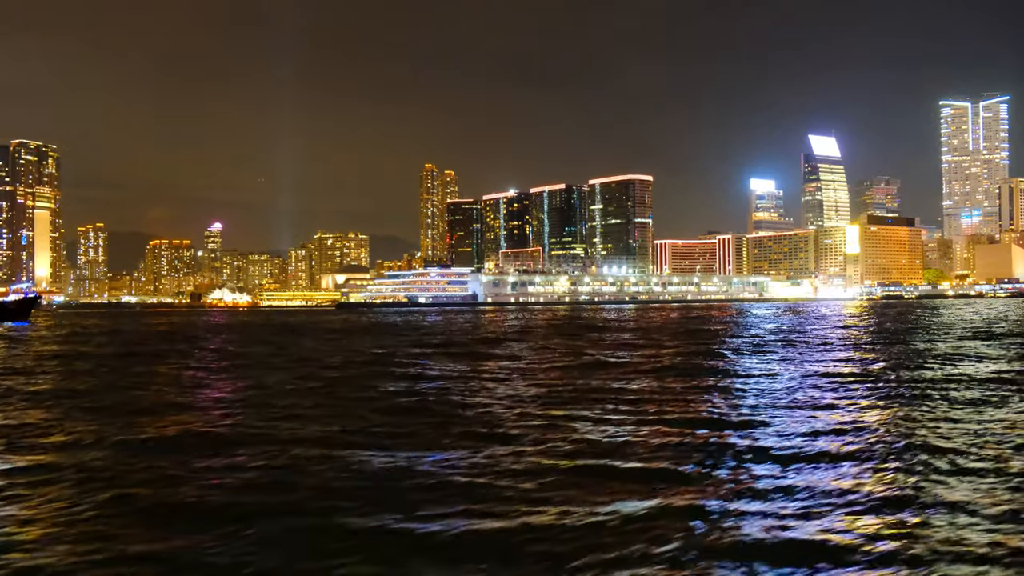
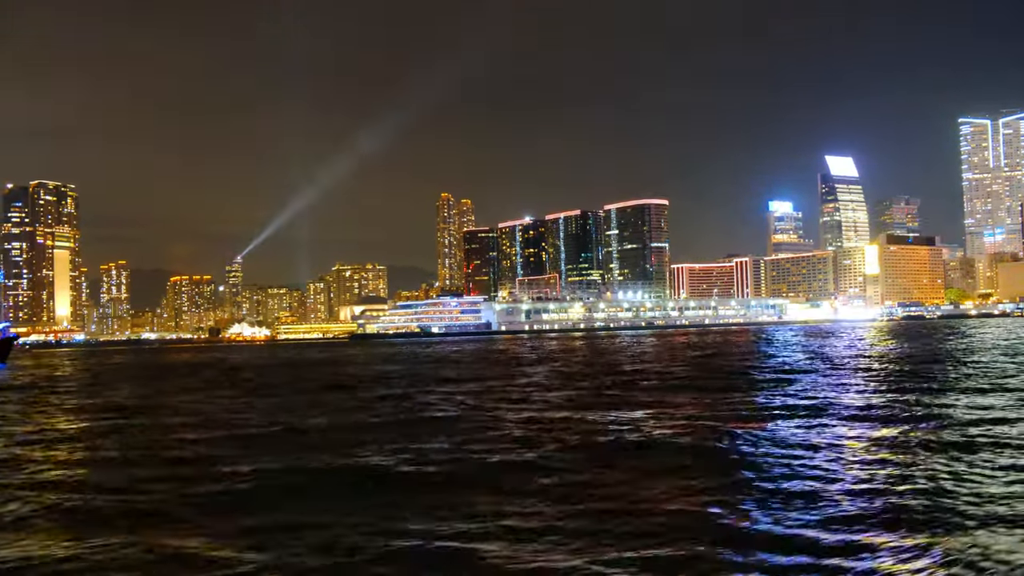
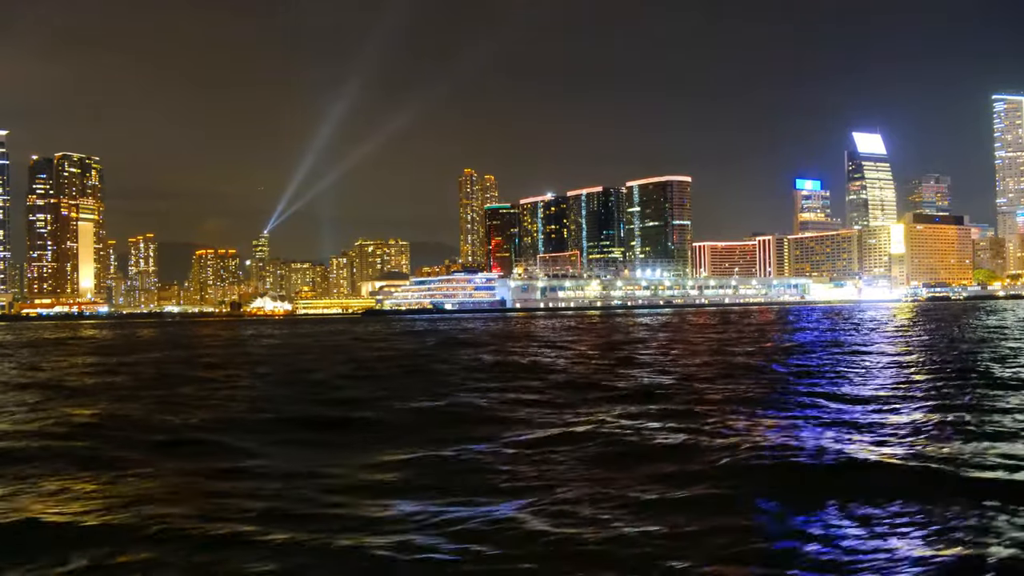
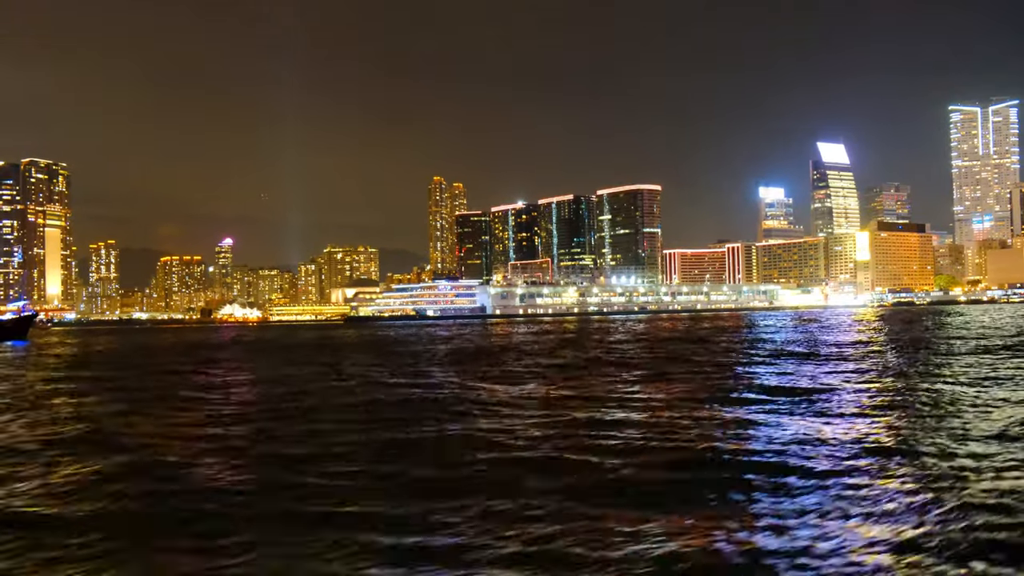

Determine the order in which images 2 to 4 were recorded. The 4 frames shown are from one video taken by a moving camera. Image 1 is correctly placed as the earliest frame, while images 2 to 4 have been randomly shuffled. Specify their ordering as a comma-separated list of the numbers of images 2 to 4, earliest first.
4, 2, 3
